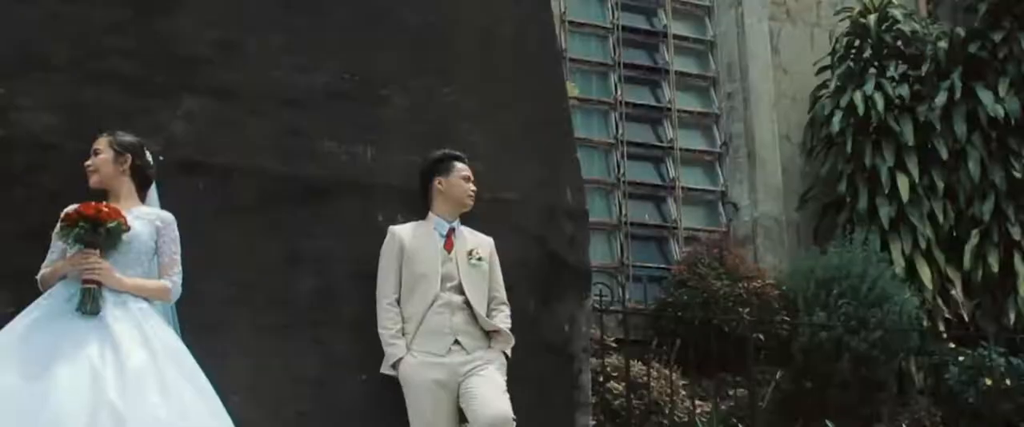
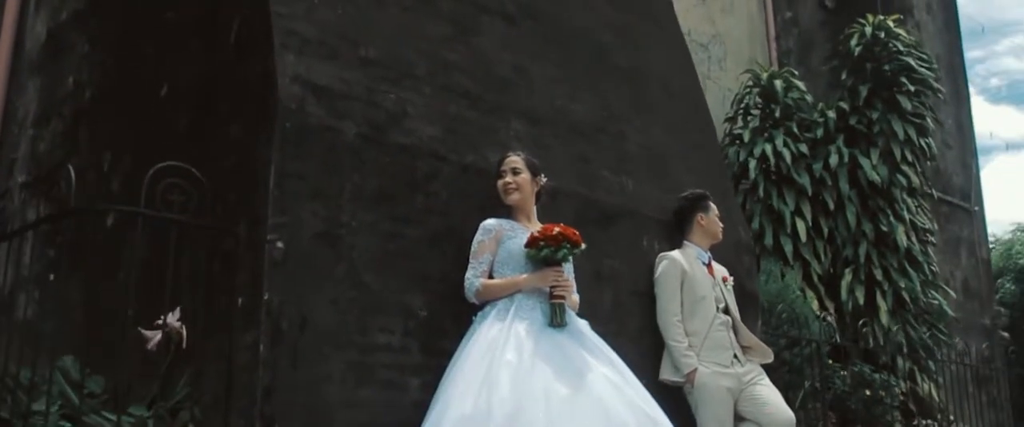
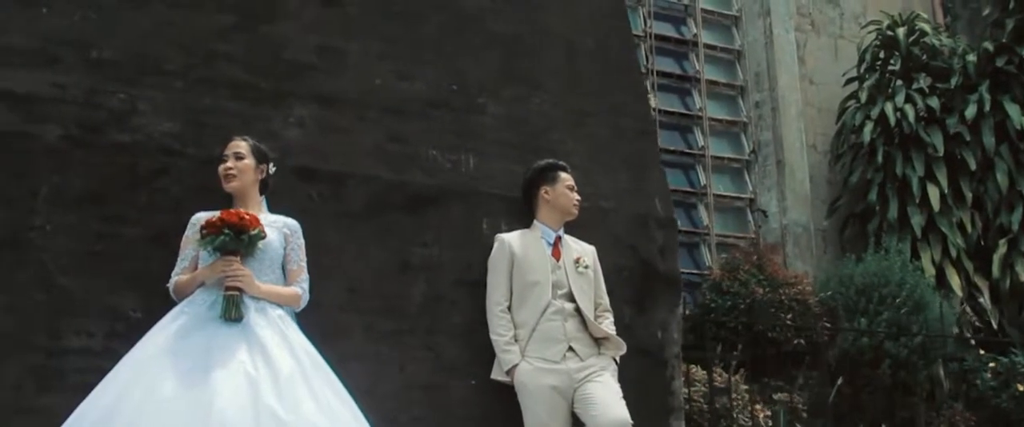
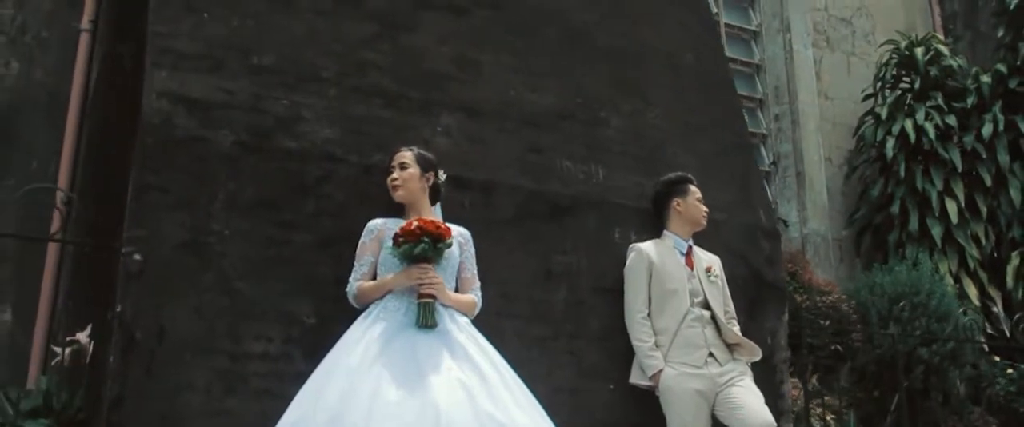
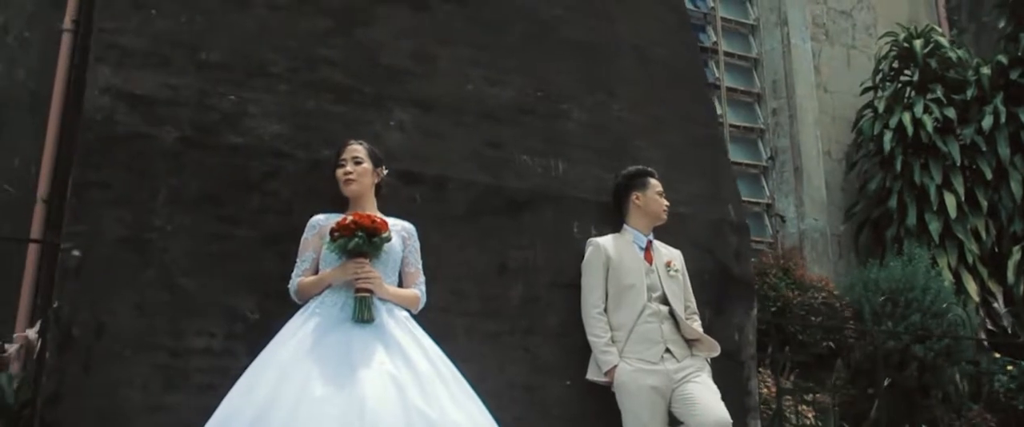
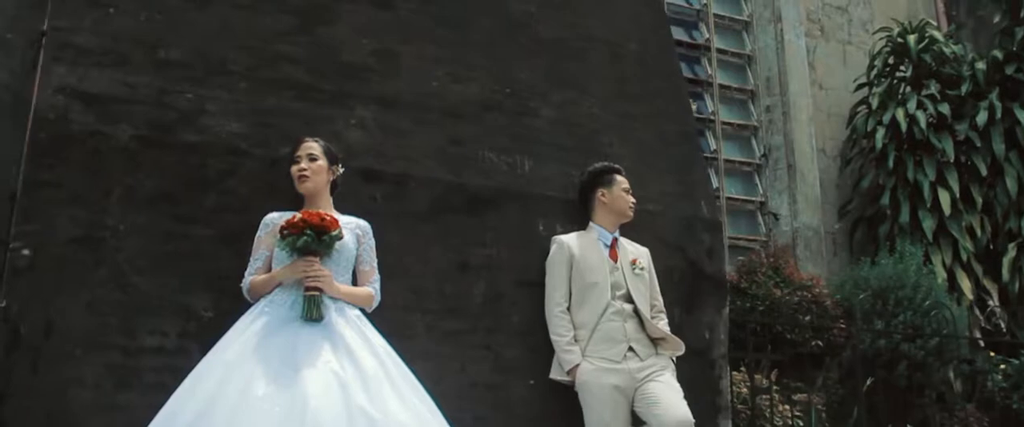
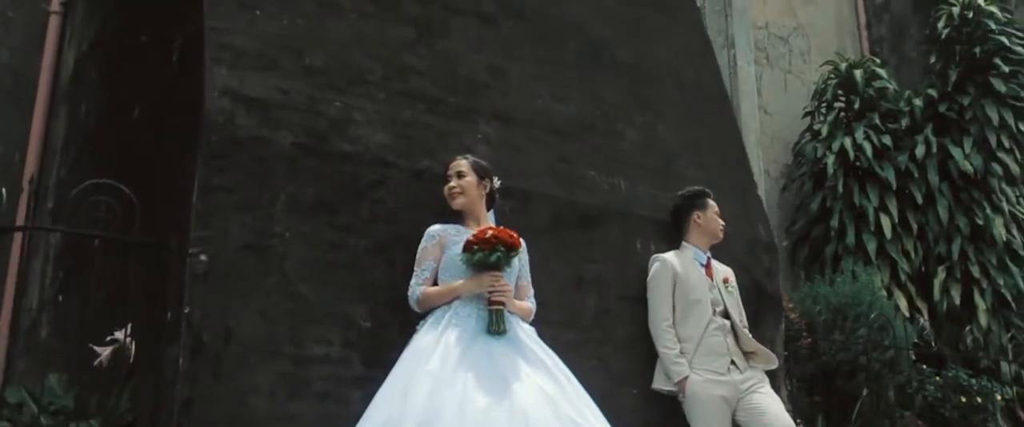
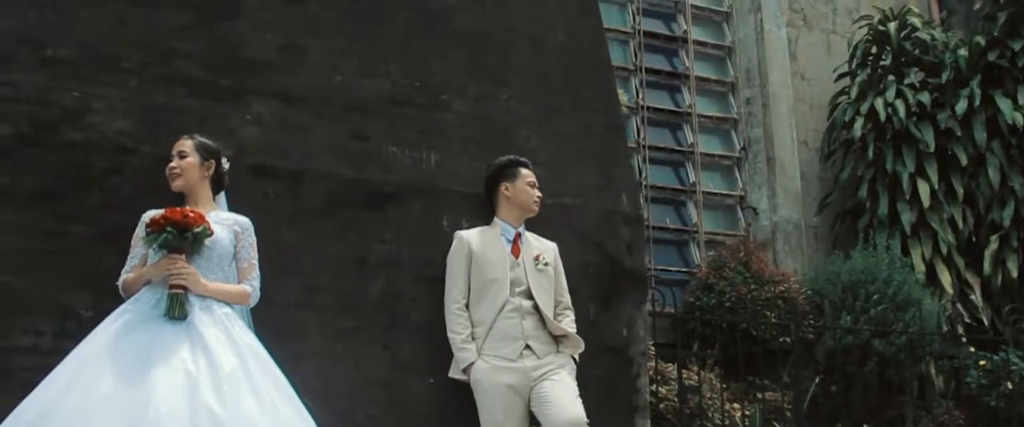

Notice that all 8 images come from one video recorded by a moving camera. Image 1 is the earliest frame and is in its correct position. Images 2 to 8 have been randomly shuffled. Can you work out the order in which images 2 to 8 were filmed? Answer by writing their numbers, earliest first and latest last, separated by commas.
8, 3, 6, 5, 4, 7, 2
